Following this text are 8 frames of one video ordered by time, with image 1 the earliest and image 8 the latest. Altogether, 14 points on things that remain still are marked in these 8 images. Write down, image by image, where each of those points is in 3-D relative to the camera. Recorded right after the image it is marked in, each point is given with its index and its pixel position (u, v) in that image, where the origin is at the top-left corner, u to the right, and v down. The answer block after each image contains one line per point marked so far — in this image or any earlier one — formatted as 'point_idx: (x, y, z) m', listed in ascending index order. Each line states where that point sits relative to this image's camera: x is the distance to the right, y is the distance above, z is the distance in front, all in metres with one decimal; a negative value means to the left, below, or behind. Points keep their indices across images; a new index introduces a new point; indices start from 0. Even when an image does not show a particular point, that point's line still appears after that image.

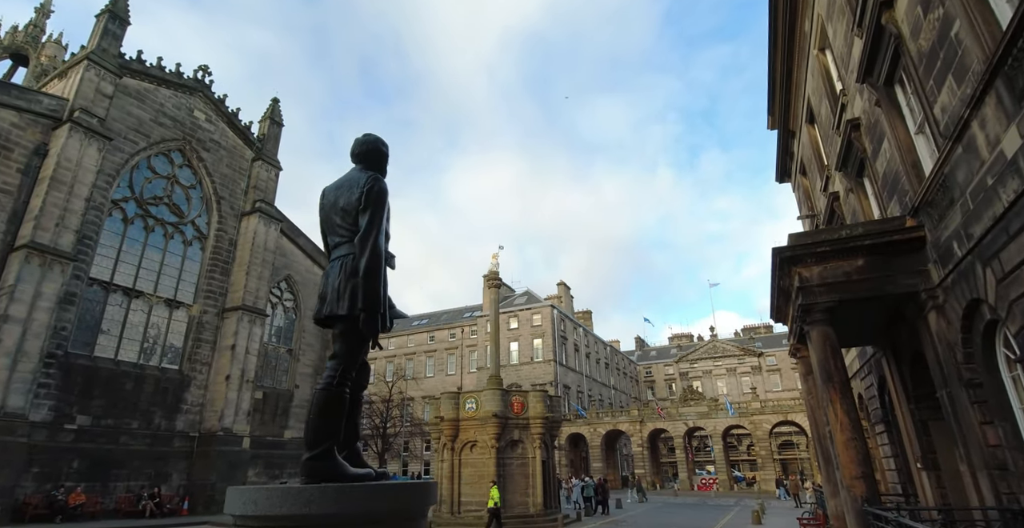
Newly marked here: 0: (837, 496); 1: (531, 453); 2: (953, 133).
0: (+6.6, -4.7, +10.7) m
1: (+0.7, -7.0, +19.5) m
2: (+6.0, +1.8, +7.2) m
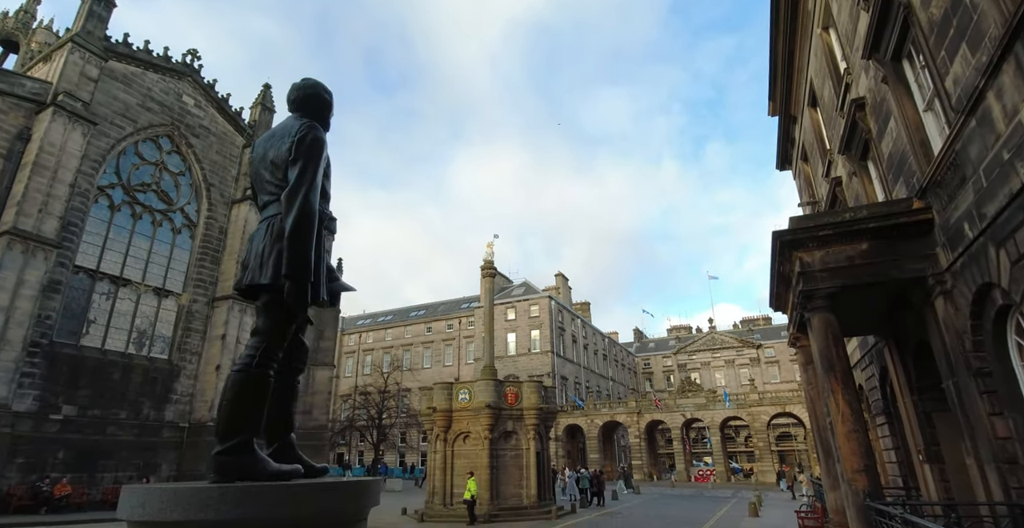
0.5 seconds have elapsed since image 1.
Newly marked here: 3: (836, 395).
0: (+6.4, -4.5, +10.4) m
1: (+0.5, -6.6, +19.2) m
2: (+5.8, +2.0, +6.8) m
3: (+5.1, -2.1, +8.3) m
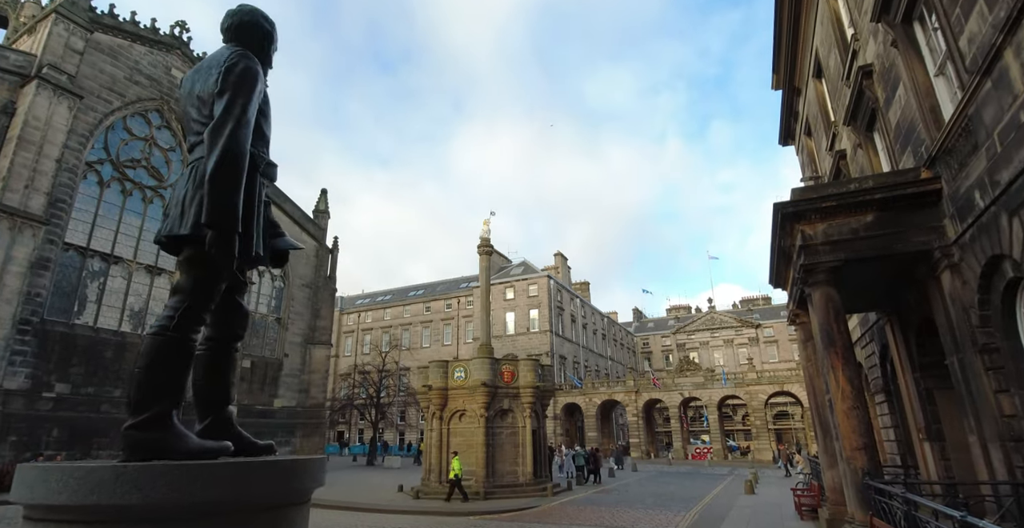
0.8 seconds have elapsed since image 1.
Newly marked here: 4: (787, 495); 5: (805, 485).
0: (+6.3, -4.0, +10.2) m
1: (+0.3, -5.8, +19.1) m
2: (+5.7, +2.4, +6.4) m
3: (+4.9, -1.6, +8.0) m
4: (+9.0, -7.6, +17.2) m
5: (+8.2, -6.2, +14.7) m
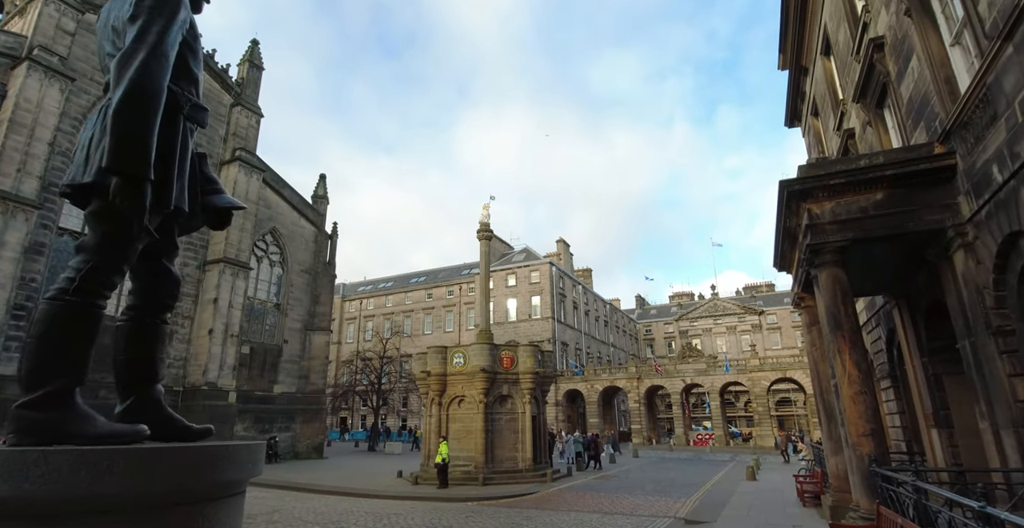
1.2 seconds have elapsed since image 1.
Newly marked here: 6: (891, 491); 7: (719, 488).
0: (+6.2, -3.6, +10.0) m
1: (+0.3, -5.2, +19.0) m
2: (+5.6, +2.7, +6.0) m
3: (+4.9, -1.3, +7.7) m
4: (+9.0, -7.1, +17.0) m
5: (+8.2, -5.8, +14.5) m
6: (+4.7, -2.8, +6.5) m
7: (+6.4, -7.0, +16.3) m
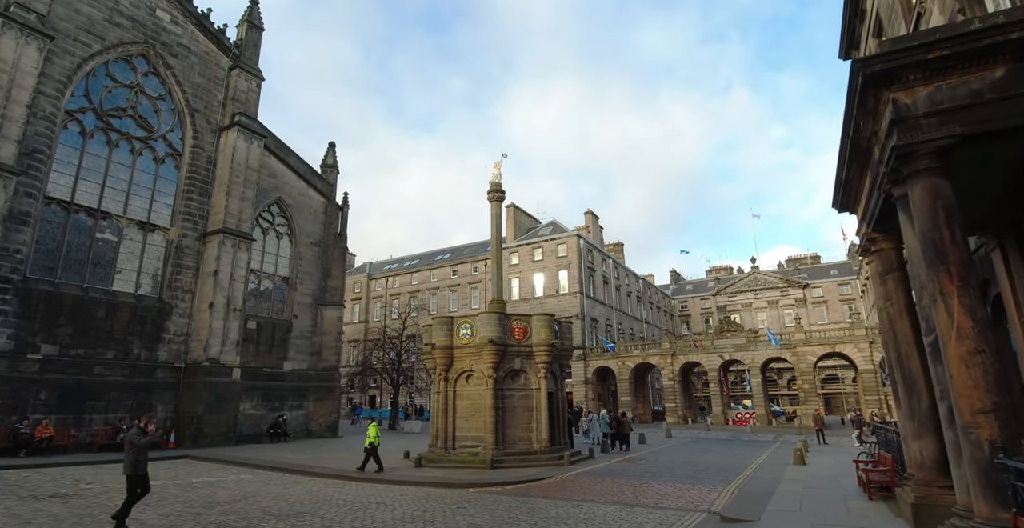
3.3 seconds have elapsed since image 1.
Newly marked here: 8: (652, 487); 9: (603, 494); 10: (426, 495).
0: (+6.0, -2.5, +7.7) m
1: (+0.7, -3.9, +17.1) m
2: (+5.0, +3.6, +3.5) m
3: (+4.5, -0.4, +5.4) m
4: (+9.3, -5.7, +14.7) m
5: (+8.3, -4.5, +12.2) m
6: (+4.3, -1.9, +4.3) m
7: (+6.7, -5.6, +14.1) m
8: (+3.3, -5.3, +12.4) m
9: (+2.0, -5.1, +11.7) m
10: (-1.9, -5.2, +11.7) m
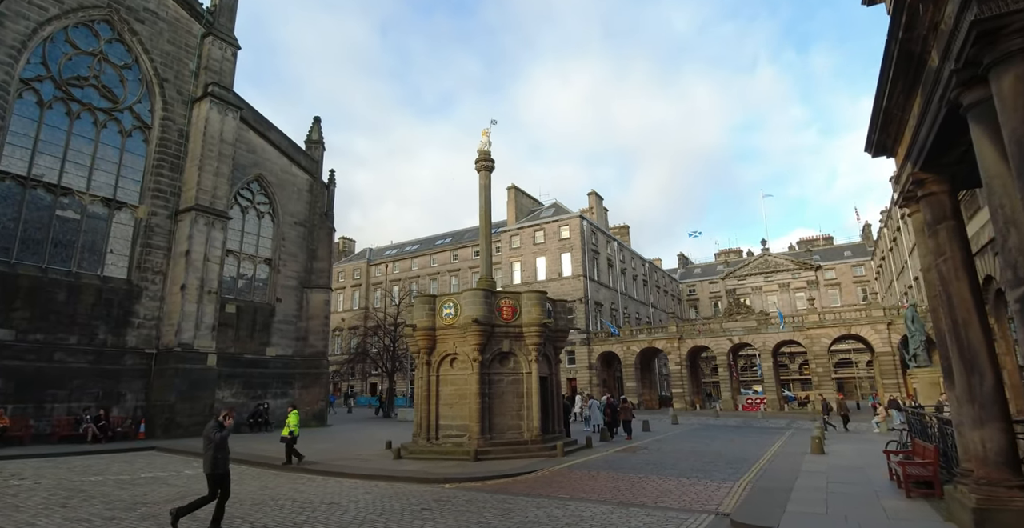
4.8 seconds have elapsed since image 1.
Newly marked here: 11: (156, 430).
0: (+5.5, -1.9, +6.1) m
1: (+0.4, -3.1, +15.6) m
2: (+4.4, +4.1, +1.8) m
3: (+3.9, +0.2, +3.8) m
4: (+9.0, -4.8, +13.1) m
5: (+7.9, -3.7, +10.6) m
6: (+3.7, -1.3, +2.7) m
7: (+6.4, -4.8, +12.6) m
8: (+2.9, -4.5, +10.9) m
9: (+1.6, -4.4, +10.2) m
10: (-2.3, -4.5, +10.3) m
11: (-12.8, -6.0, +19.0) m
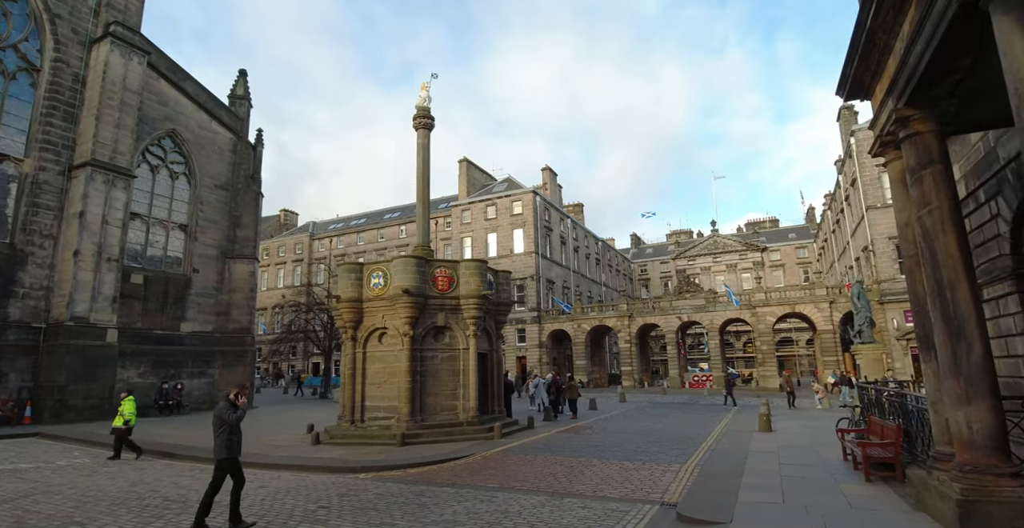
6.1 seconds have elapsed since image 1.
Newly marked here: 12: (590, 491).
0: (+4.5, -1.4, +5.2) m
1: (-1.4, -2.1, +14.3) m
2: (+3.9, +4.5, +0.6) m
3: (+3.2, +0.7, +2.7) m
4: (+7.4, -4.1, +12.6) m
5: (+6.5, -3.0, +9.9) m
6: (+3.1, -0.9, +1.7) m
7: (+4.8, -4.1, +11.8) m
8: (+1.5, -3.8, +9.9) m
9: (+0.3, -3.7, +9.0) m
10: (-3.6, -3.7, +8.8) m
11: (-14.8, -4.8, +16.6) m
12: (+1.2, -3.5, +8.2) m
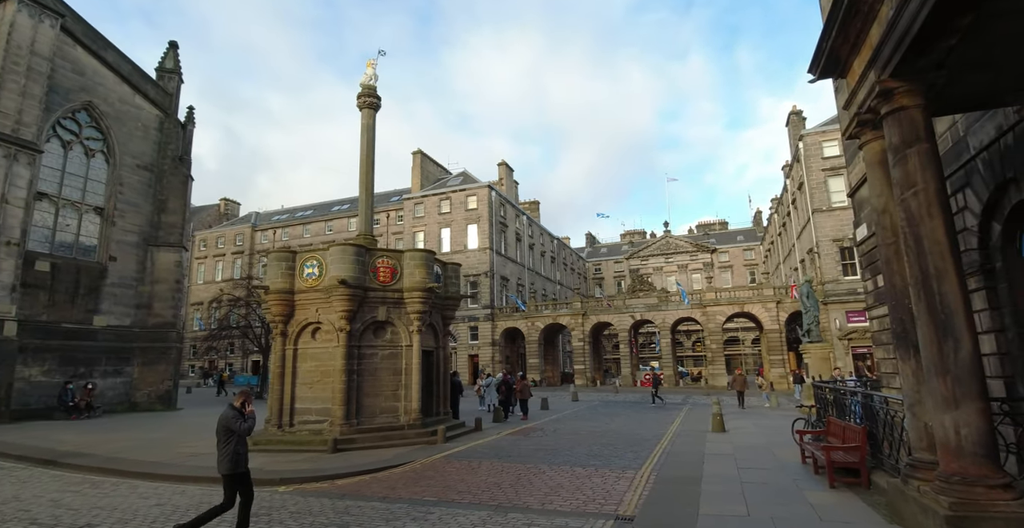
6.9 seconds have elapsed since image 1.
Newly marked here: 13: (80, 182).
0: (+4.0, -1.3, +4.6) m
1: (-2.7, -1.9, +13.2) m
2: (+3.8, +4.6, 0.0) m
3: (+2.9, +0.8, +2.1) m
4: (+6.1, -4.0, +12.2) m
5: (+5.5, -3.0, +9.5) m
6: (+2.8, -0.8, +1.0) m
7: (+3.6, -3.9, +11.3) m
8: (+0.5, -3.6, +9.1) m
9: (-0.6, -3.5, +8.1) m
10: (-4.5, -3.5, +7.6) m
11: (-16.4, -4.3, +14.4) m
12: (+0.4, -3.3, +7.3) m
13: (-16.3, +3.1, +19.8) m
